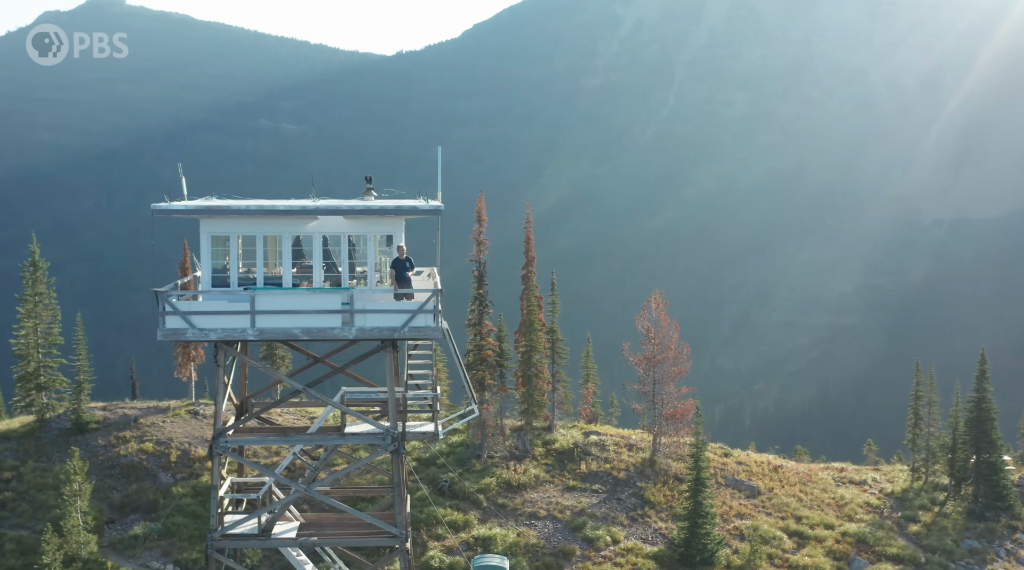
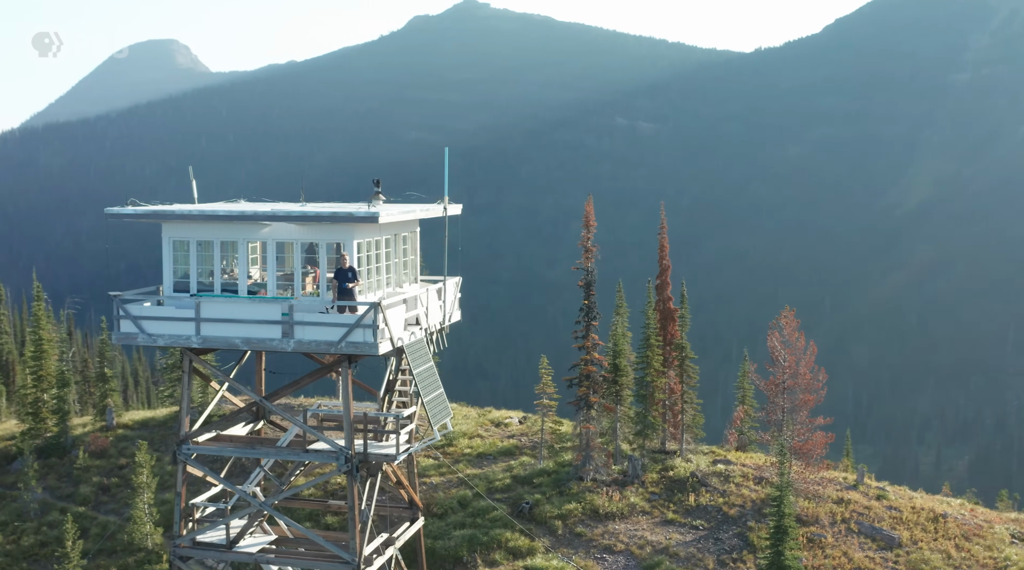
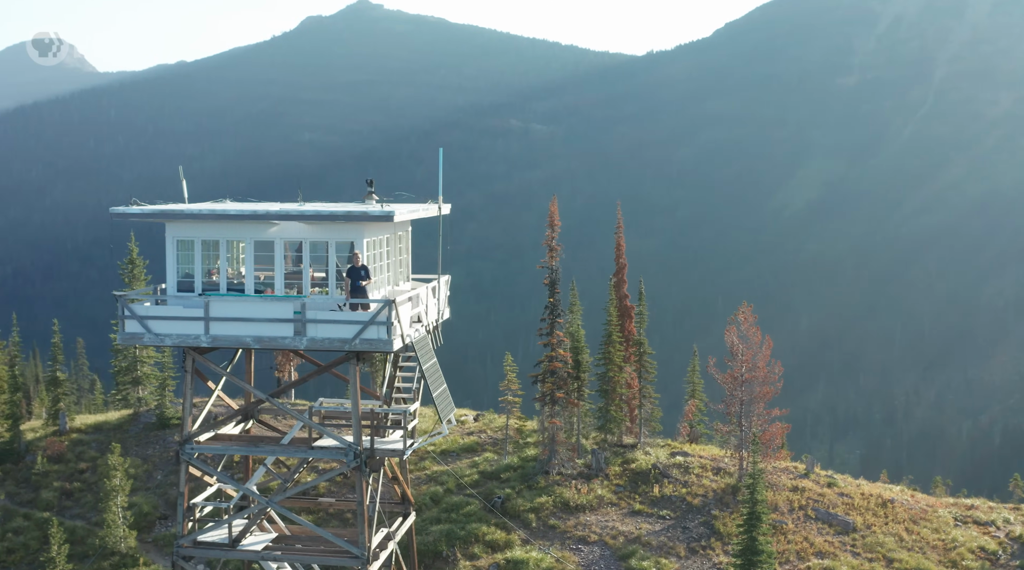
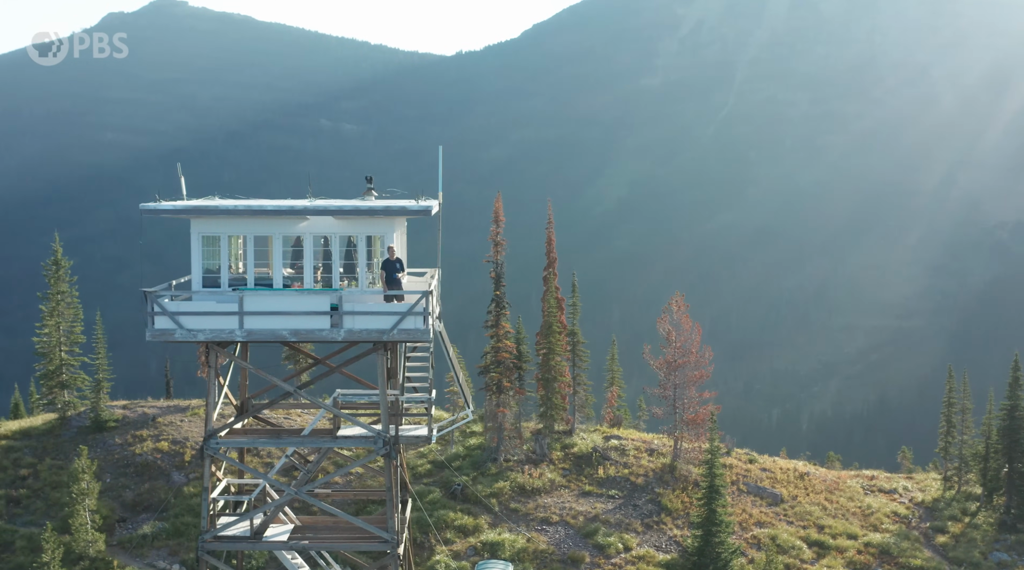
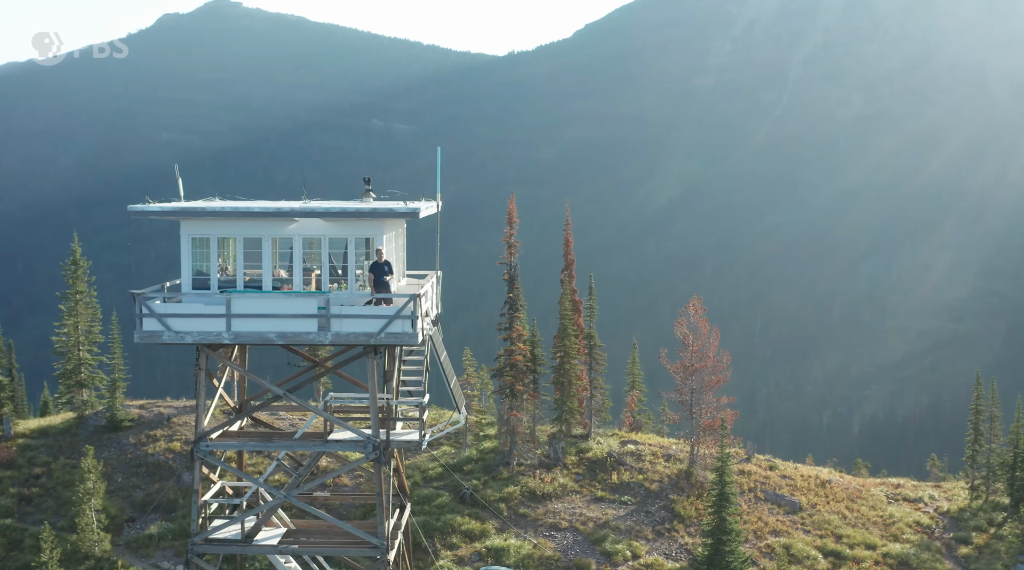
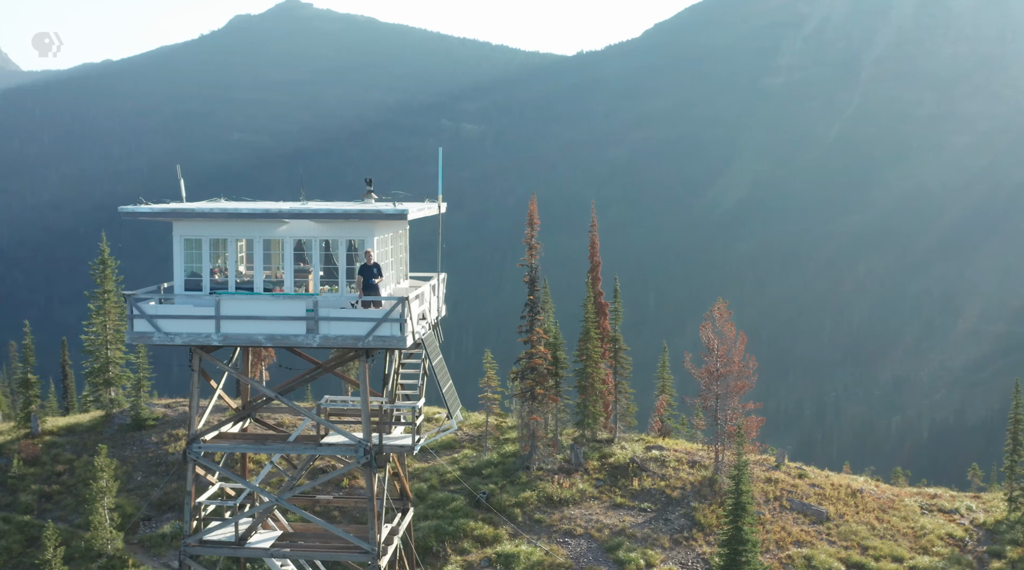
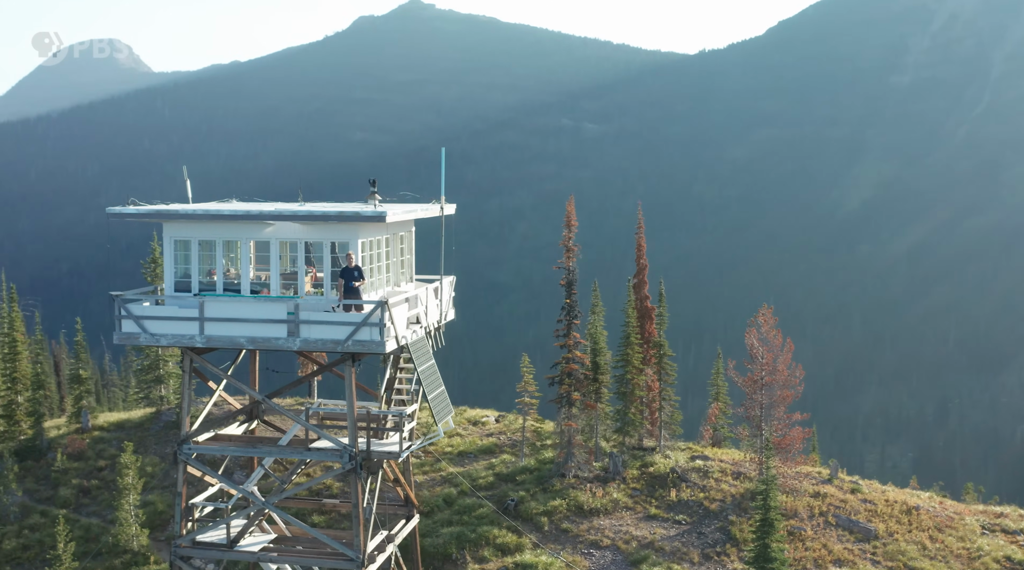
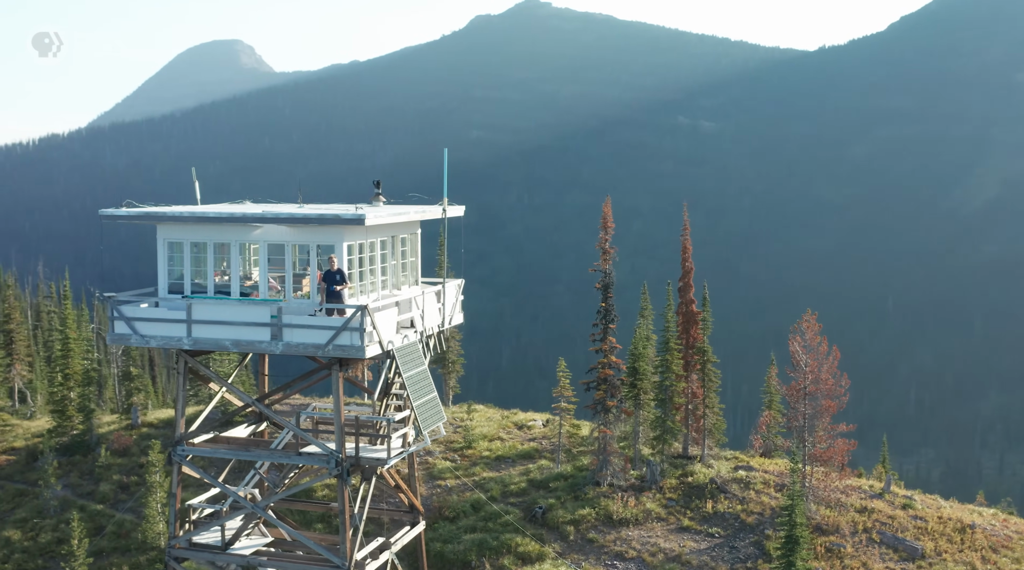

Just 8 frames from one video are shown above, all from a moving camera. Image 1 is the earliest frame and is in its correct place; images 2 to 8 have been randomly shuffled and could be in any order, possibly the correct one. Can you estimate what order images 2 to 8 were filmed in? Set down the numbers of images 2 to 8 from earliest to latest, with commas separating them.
4, 5, 6, 3, 7, 2, 8
